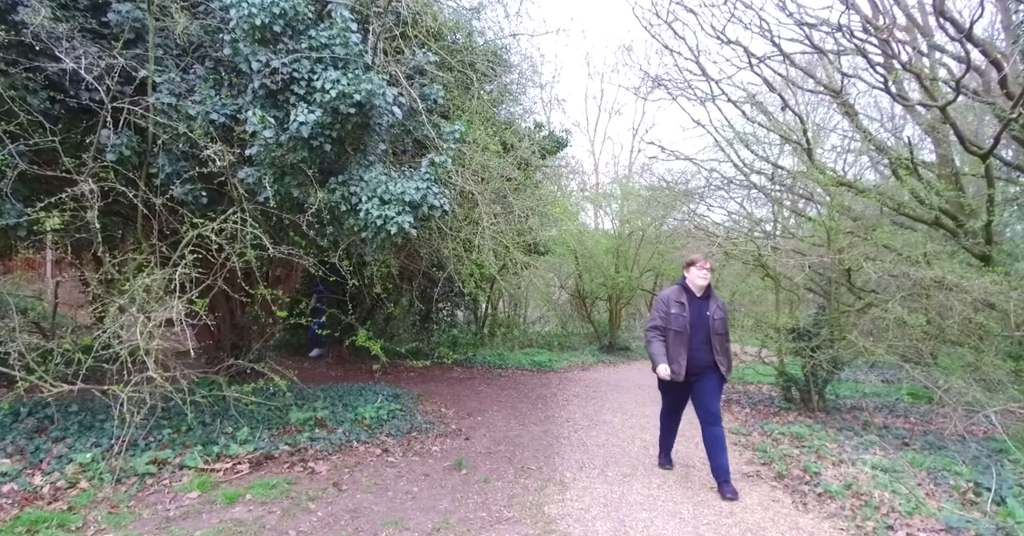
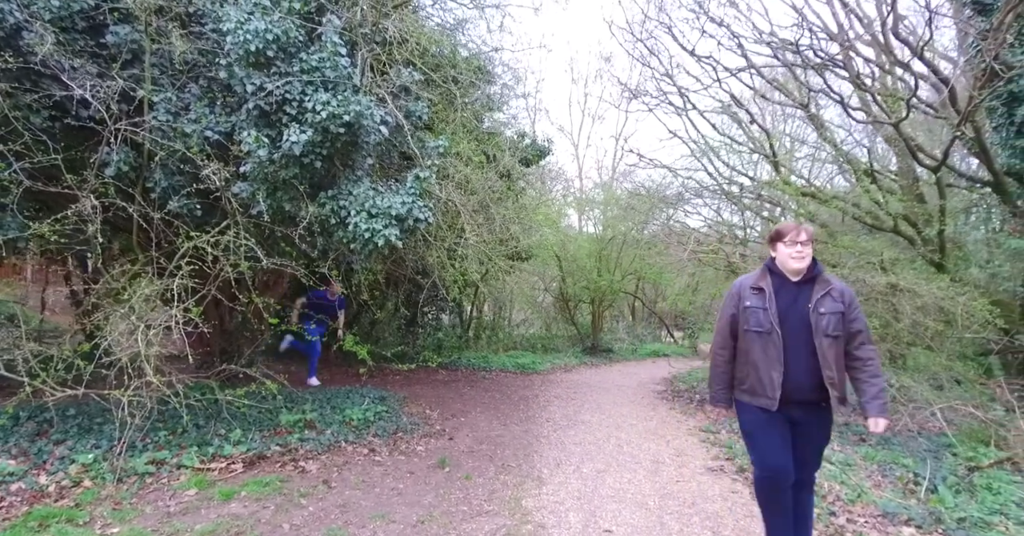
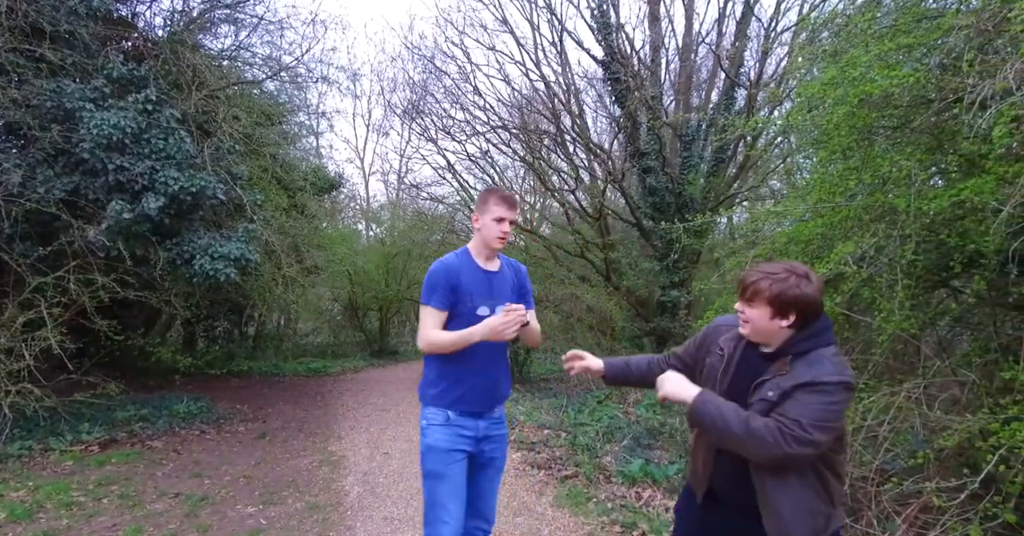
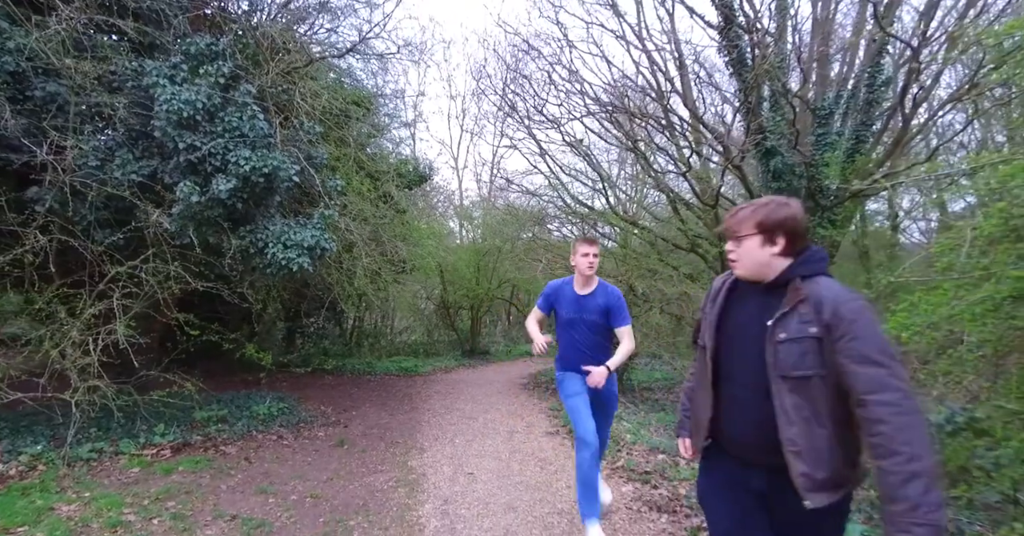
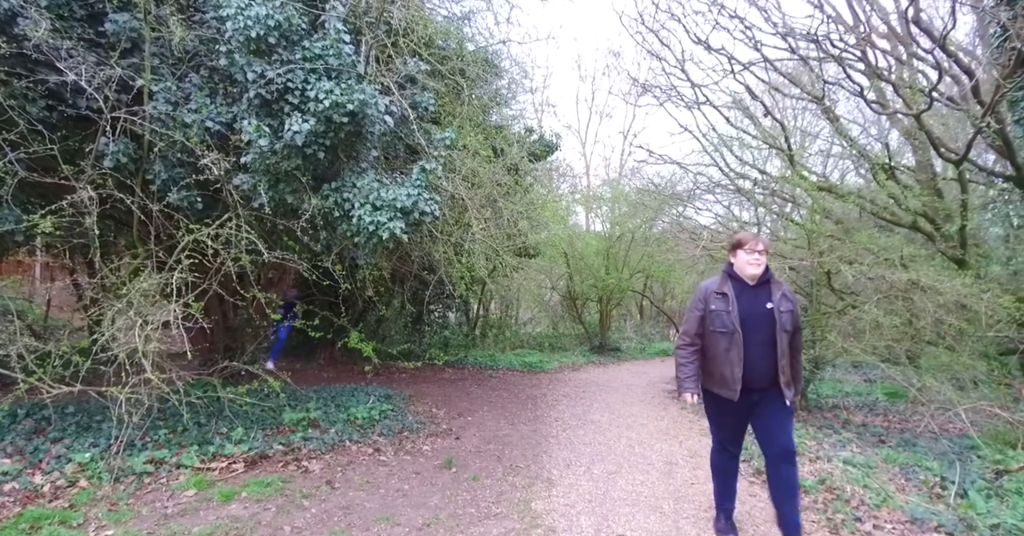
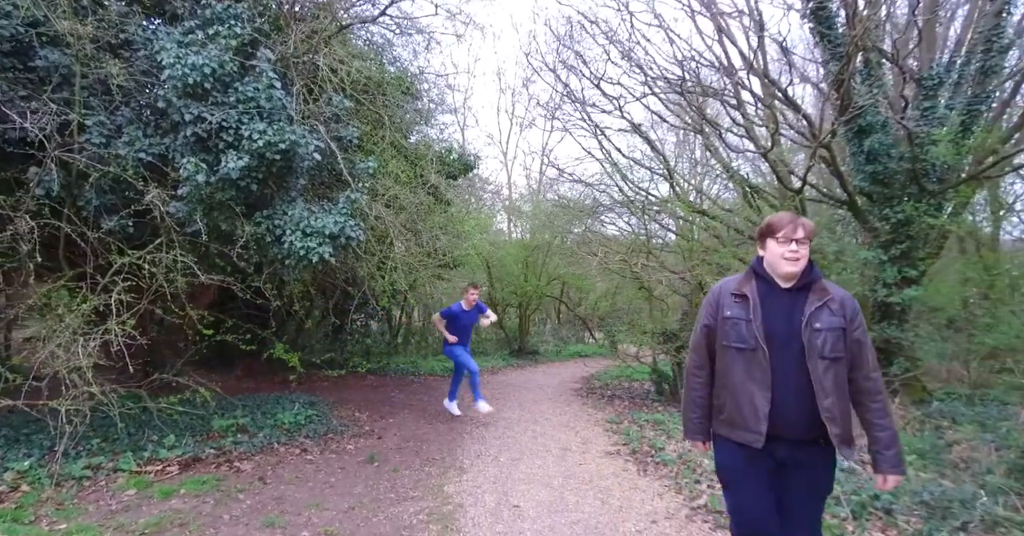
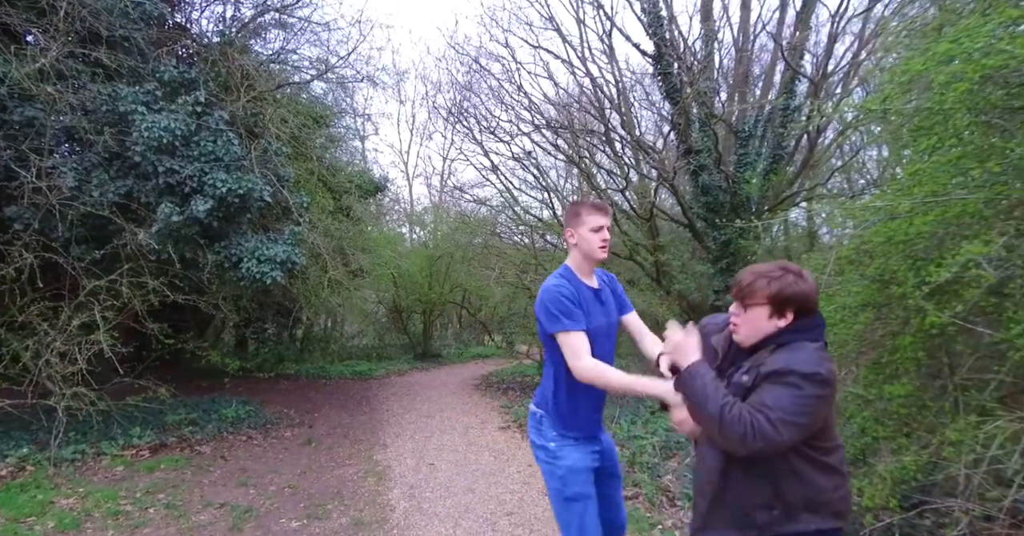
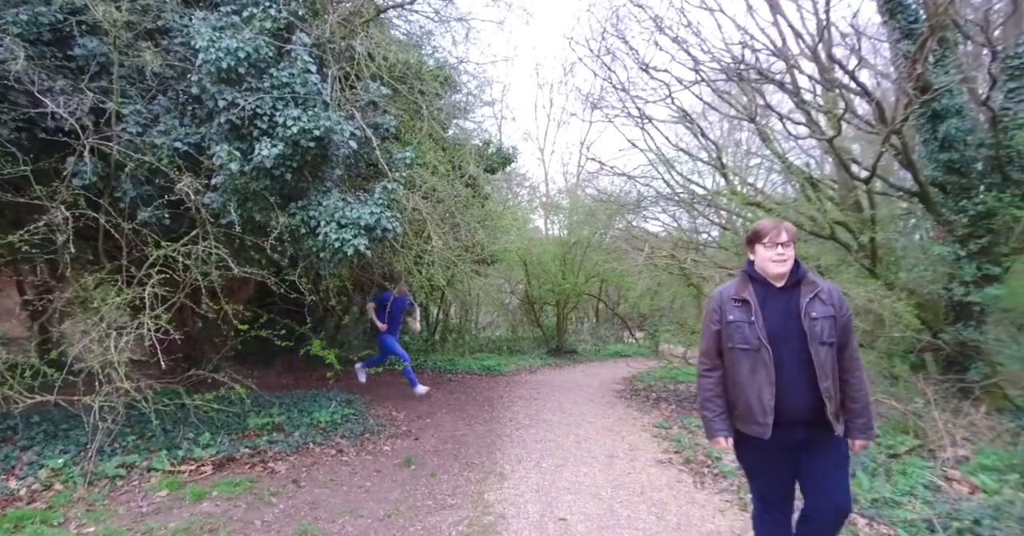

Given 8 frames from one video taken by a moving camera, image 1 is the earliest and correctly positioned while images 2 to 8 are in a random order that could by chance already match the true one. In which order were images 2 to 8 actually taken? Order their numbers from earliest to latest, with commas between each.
5, 2, 8, 6, 4, 7, 3
